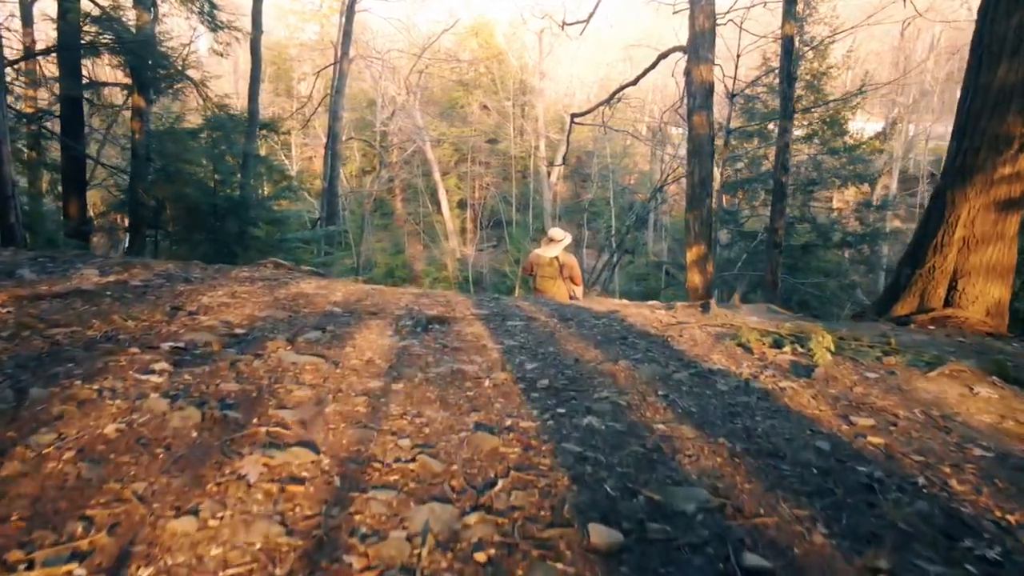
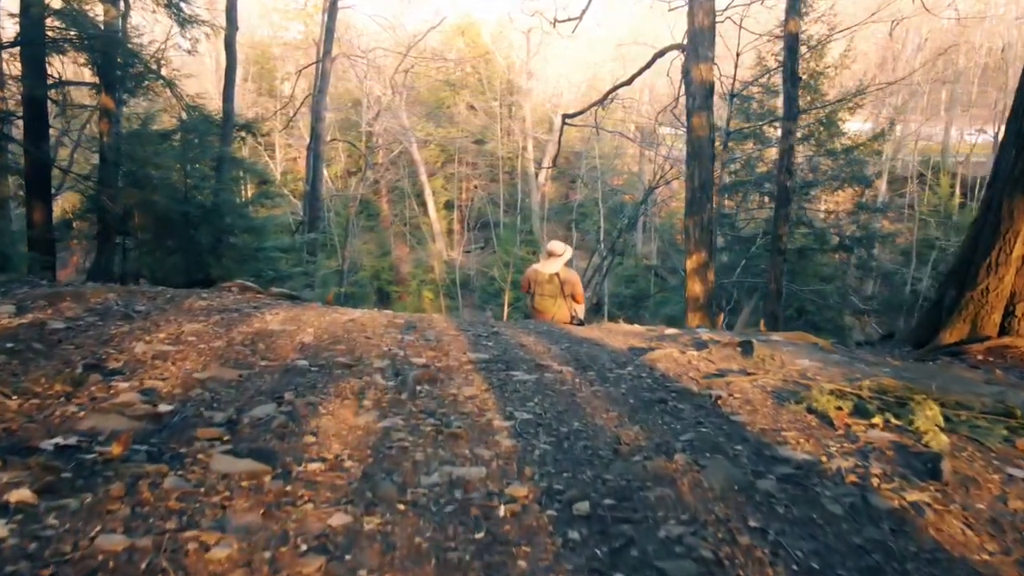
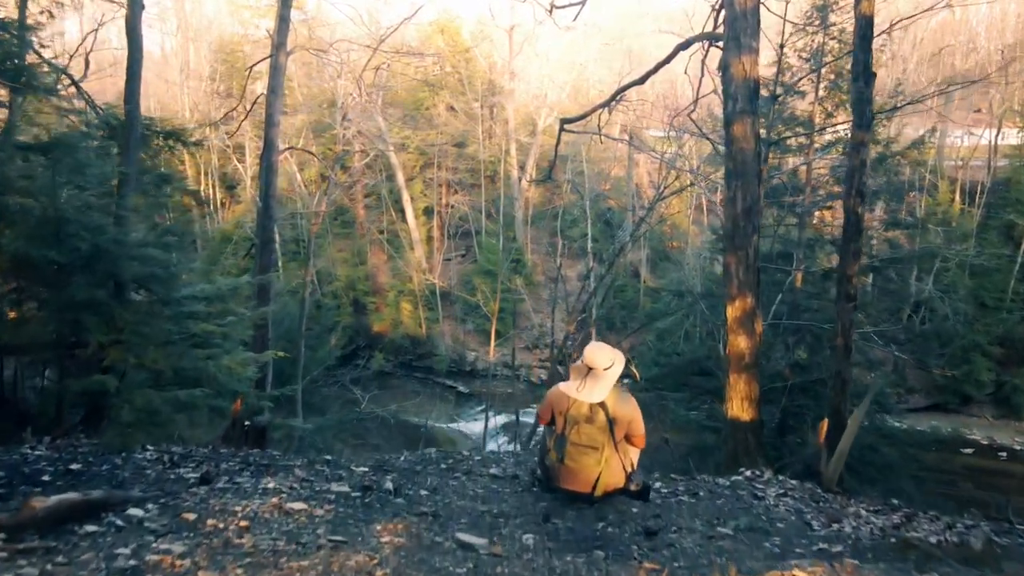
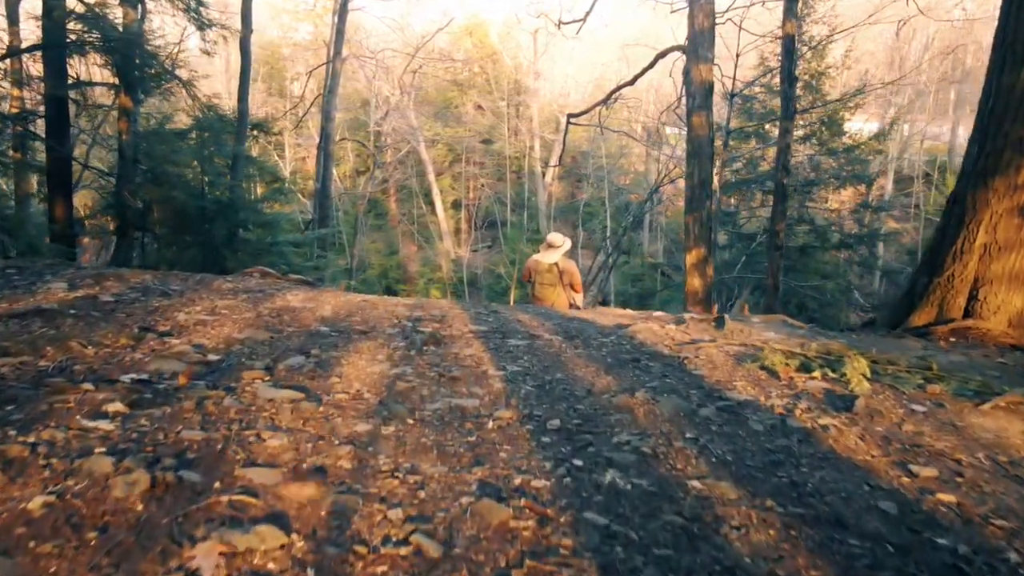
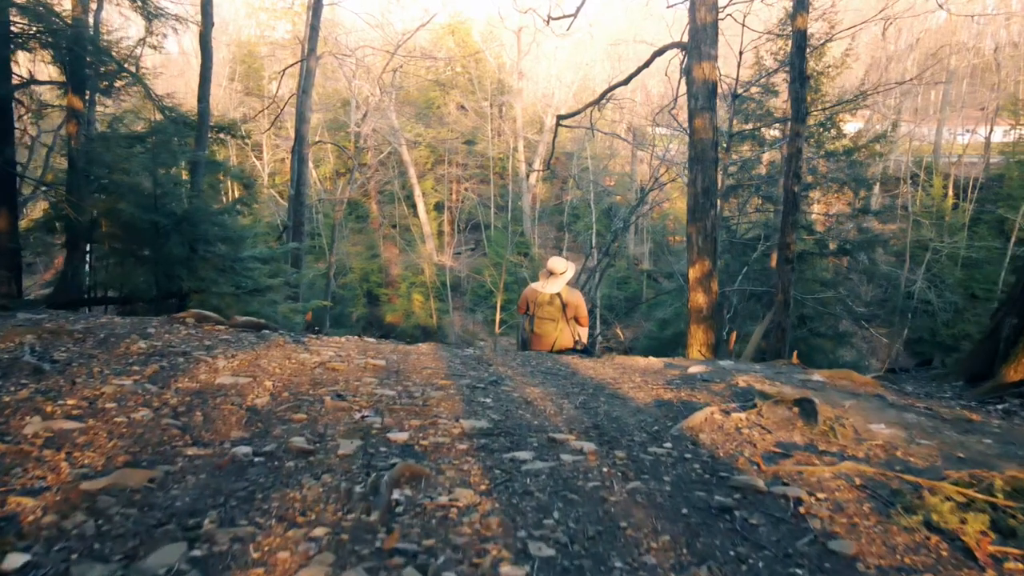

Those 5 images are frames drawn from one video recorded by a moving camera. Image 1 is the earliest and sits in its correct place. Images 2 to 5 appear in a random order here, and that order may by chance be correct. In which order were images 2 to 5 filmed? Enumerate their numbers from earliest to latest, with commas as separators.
4, 2, 5, 3
